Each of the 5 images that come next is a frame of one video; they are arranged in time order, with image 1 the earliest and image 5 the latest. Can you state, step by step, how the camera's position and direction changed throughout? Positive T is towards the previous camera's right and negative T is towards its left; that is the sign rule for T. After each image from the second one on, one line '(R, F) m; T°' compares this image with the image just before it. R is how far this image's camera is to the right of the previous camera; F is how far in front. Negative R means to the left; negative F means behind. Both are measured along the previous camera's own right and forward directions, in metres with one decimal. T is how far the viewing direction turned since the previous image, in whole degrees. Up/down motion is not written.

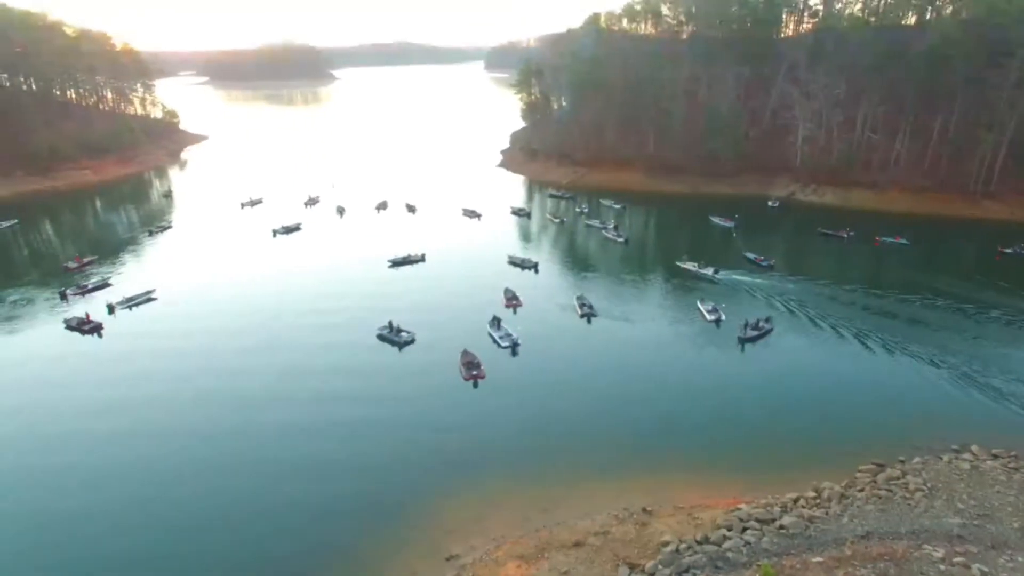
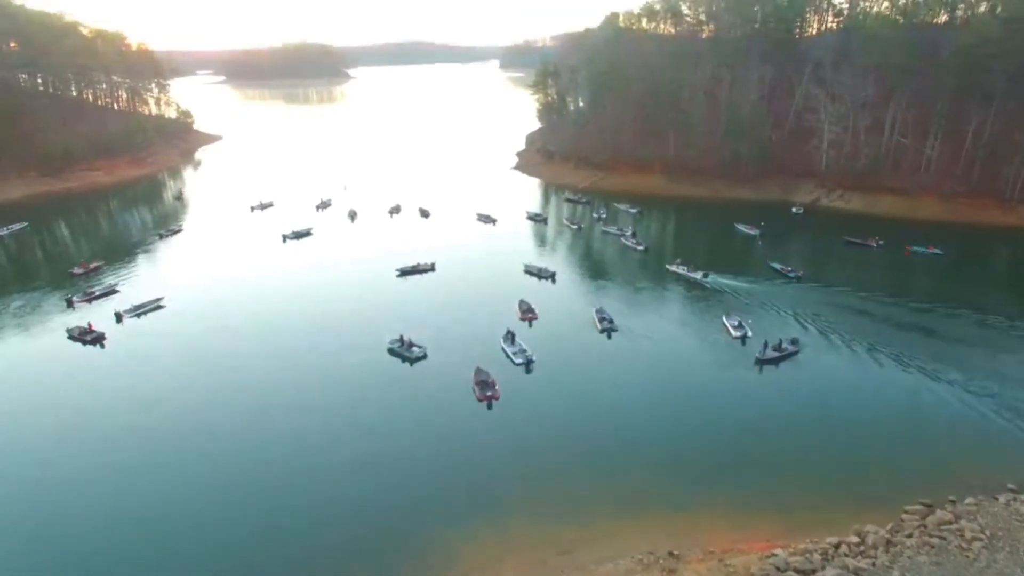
(-0.1, +1.4) m; -1°
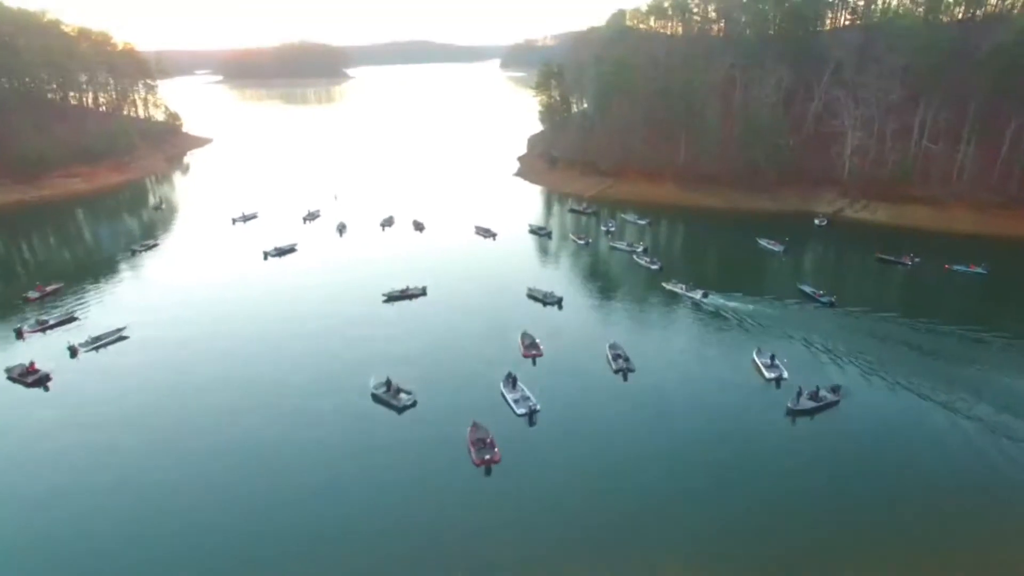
(0.0, +4.0) m; 0°
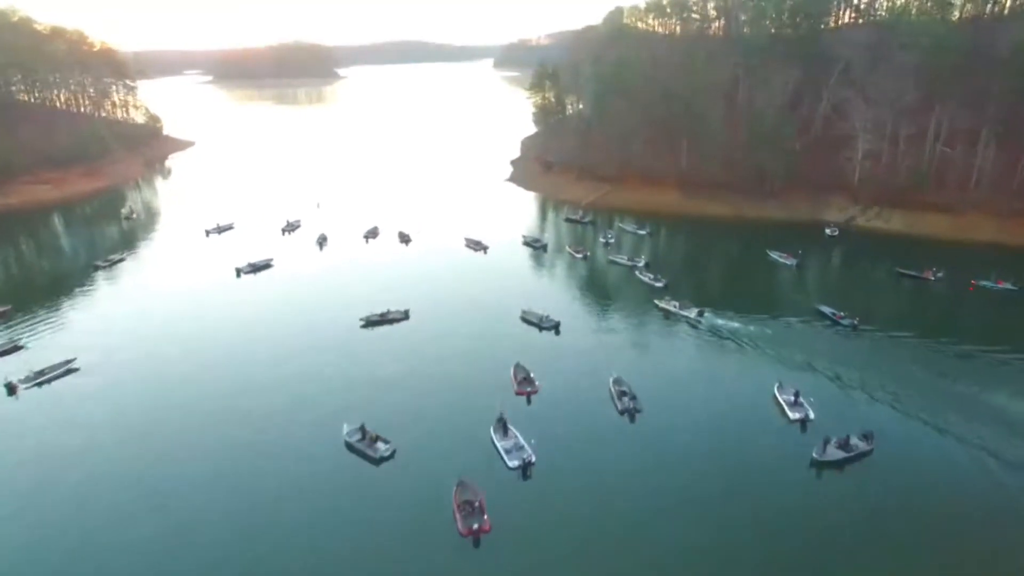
(+0.1, +3.2) m; 0°
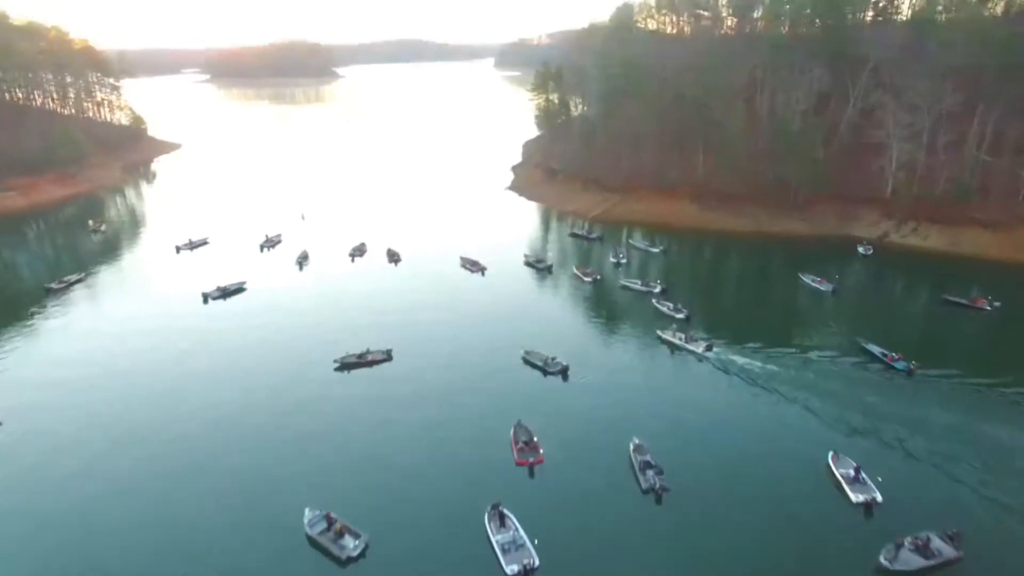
(0.0, +4.5) m; 0°
